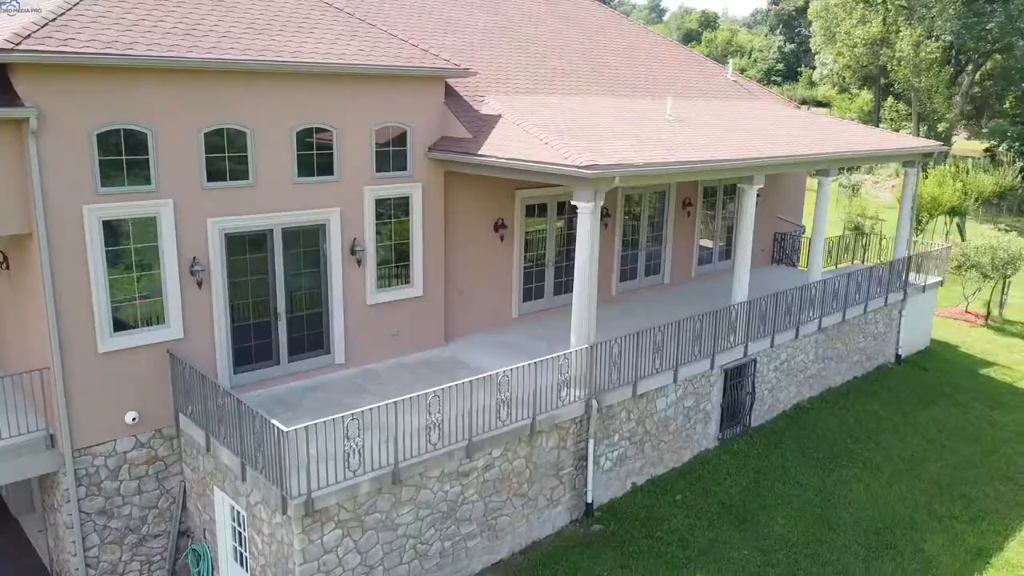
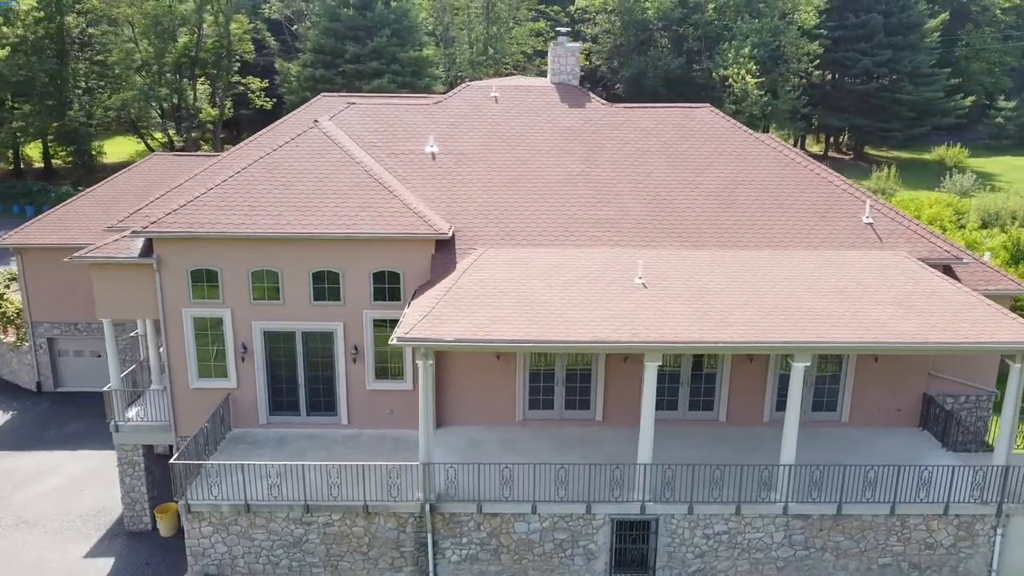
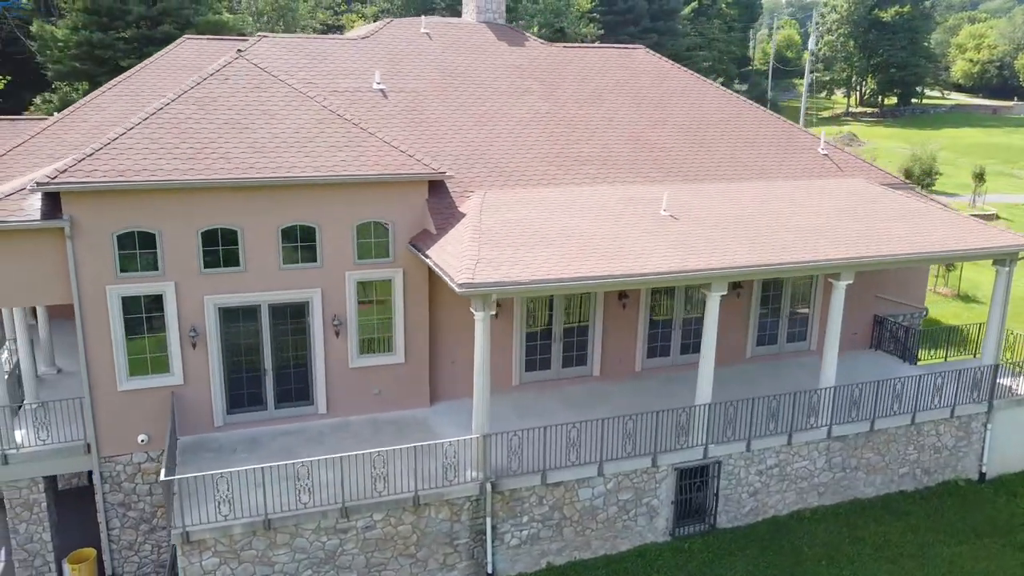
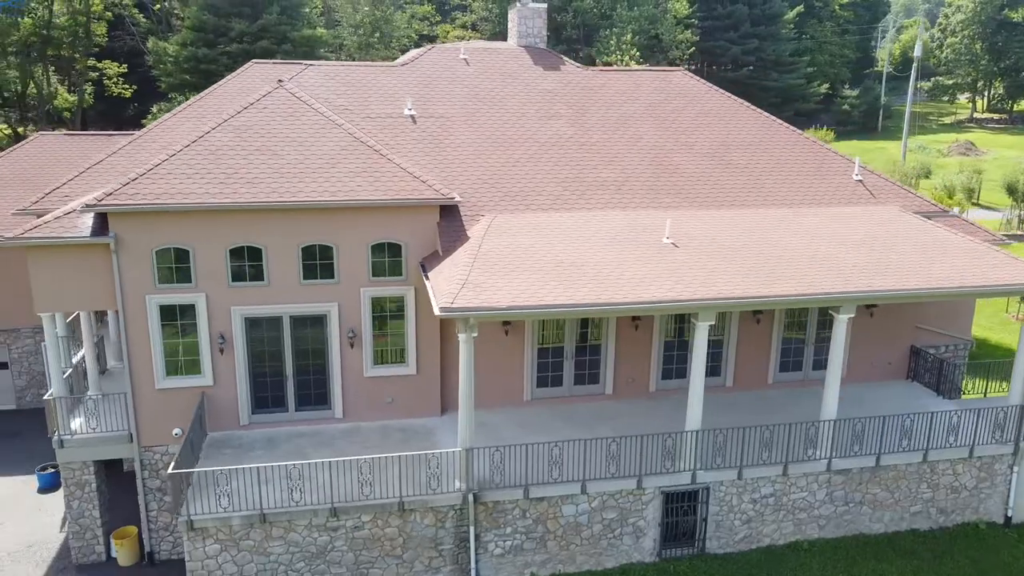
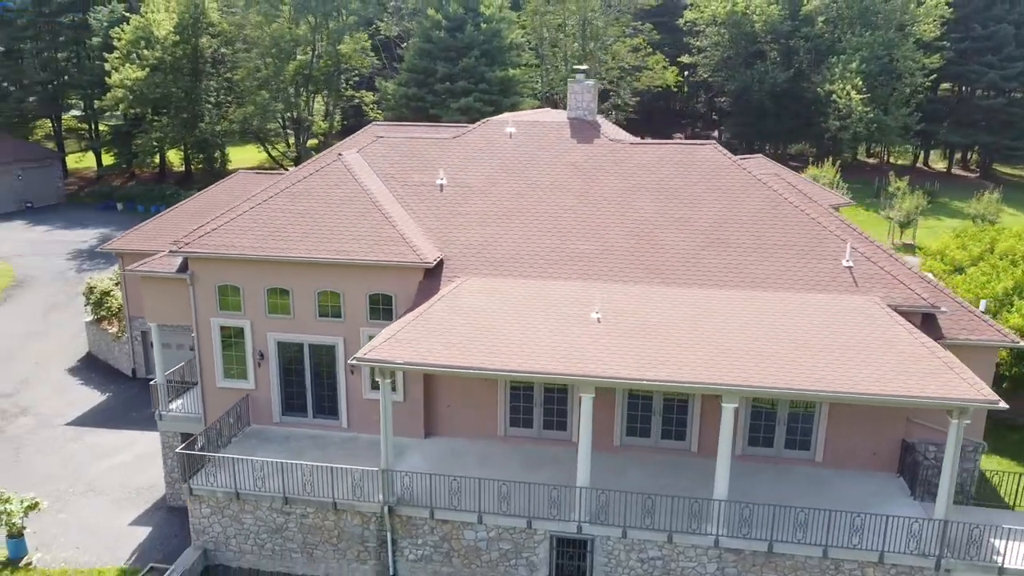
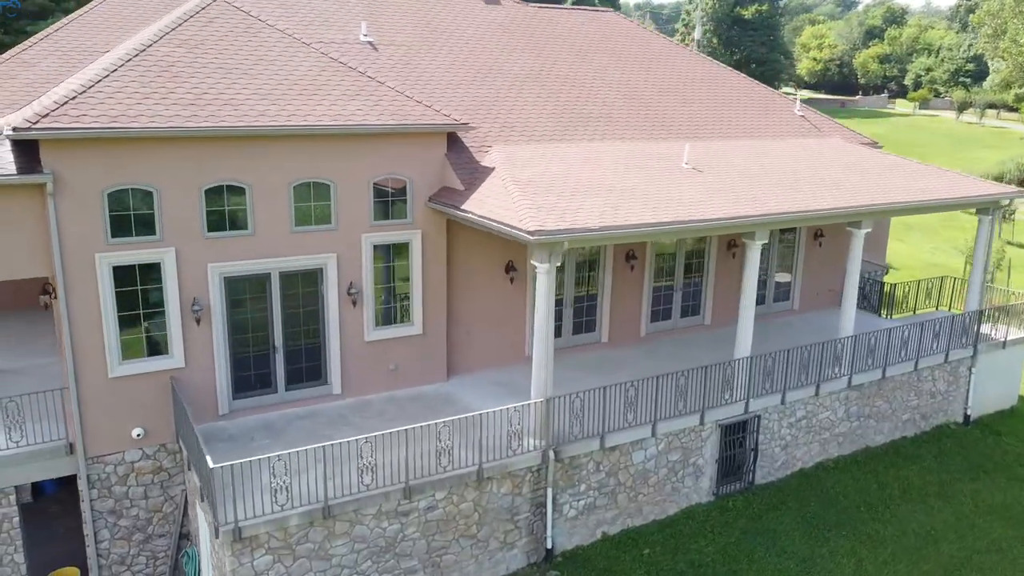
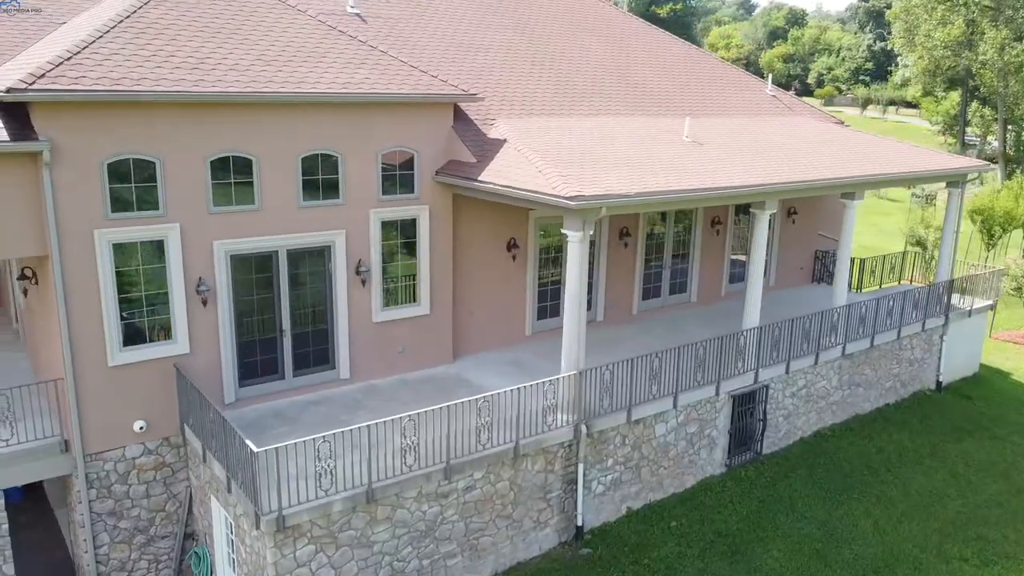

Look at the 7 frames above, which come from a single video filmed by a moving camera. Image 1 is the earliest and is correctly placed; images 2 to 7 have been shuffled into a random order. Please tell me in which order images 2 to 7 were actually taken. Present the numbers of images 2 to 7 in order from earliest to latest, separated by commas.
7, 6, 3, 4, 2, 5
